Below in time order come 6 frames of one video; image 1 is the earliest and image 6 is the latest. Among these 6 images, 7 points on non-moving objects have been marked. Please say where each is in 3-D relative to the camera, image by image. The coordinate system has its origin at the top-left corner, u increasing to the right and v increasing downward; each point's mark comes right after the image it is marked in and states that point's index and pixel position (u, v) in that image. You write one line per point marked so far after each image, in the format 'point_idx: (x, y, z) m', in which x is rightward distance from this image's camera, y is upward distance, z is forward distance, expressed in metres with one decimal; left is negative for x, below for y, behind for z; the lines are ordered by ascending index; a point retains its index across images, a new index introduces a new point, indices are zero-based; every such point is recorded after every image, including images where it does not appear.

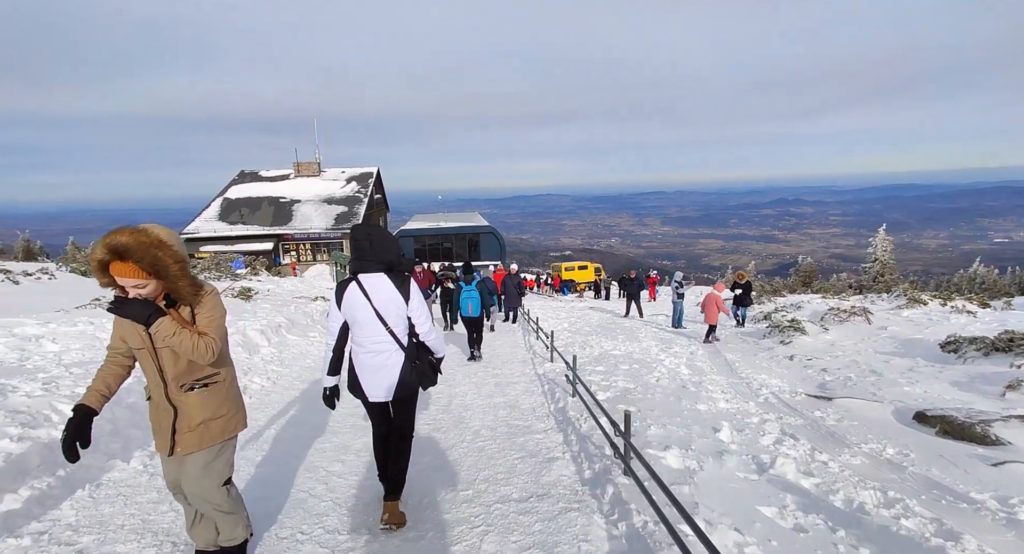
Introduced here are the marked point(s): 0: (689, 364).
0: (+3.5, -1.7, +10.9) m
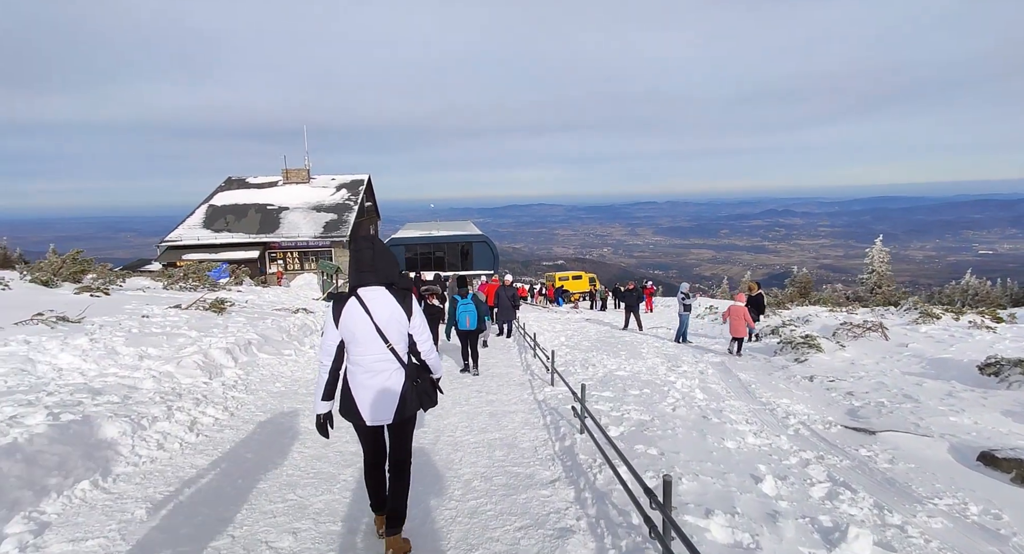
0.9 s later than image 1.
0: (+3.4, -2.0, +10.0) m
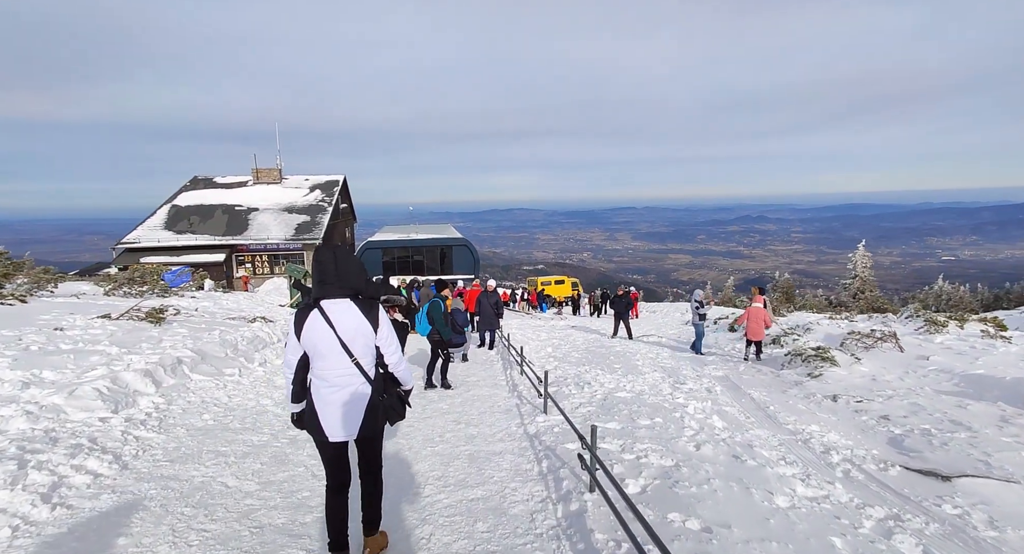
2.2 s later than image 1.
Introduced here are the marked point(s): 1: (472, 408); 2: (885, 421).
0: (+3.1, -2.1, +8.6) m
1: (-0.6, -1.9, +8.0) m
2: (+5.5, -2.1, +8.3) m
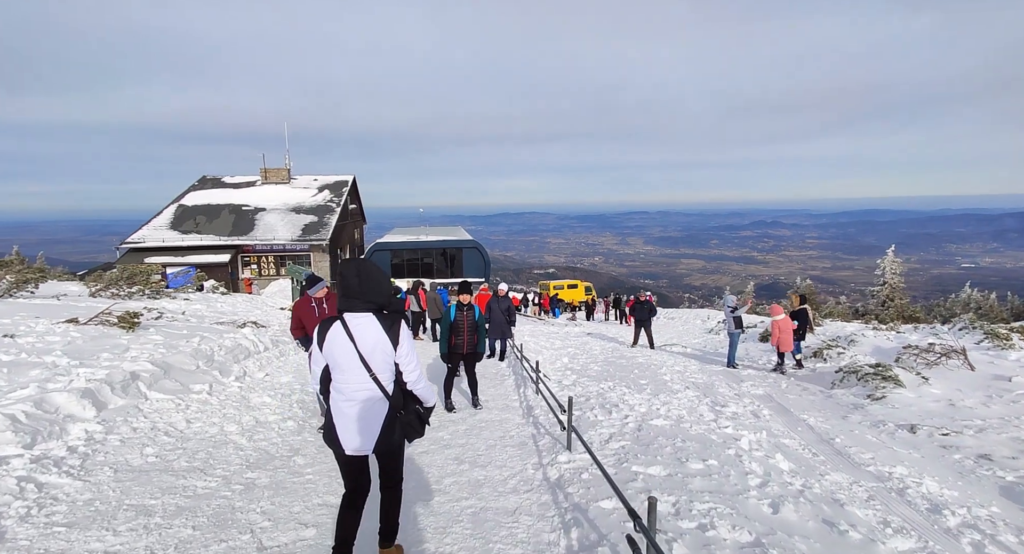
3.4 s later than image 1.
0: (+3.3, -2.1, +7.1) m
1: (-0.4, -1.9, +6.6) m
2: (+5.7, -2.2, +6.7) m
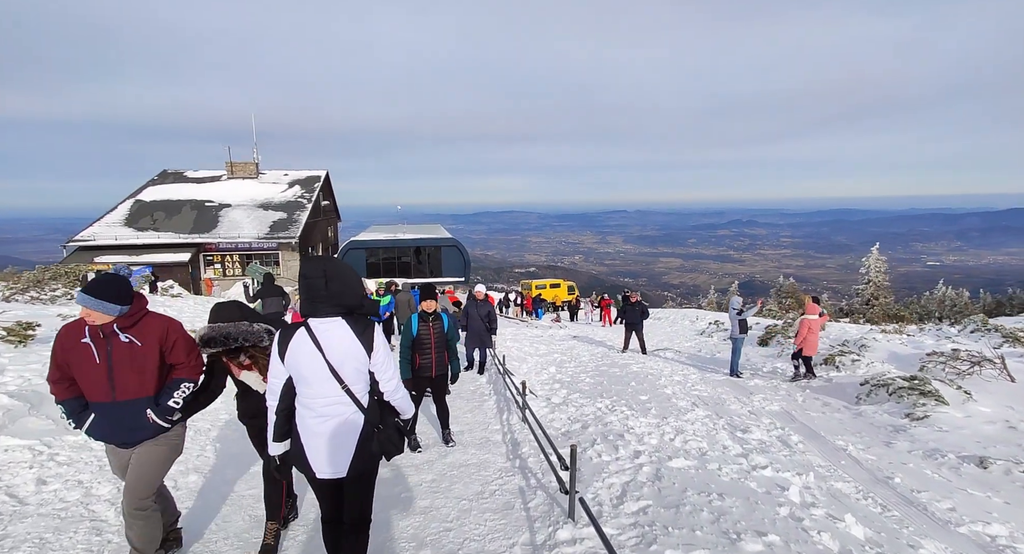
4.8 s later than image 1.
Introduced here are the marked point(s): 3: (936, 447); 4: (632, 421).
0: (+3.1, -2.1, +5.5) m
1: (-0.6, -1.9, +4.9) m
2: (+5.6, -2.2, +5.2) m
3: (+5.7, -2.3, +7.5) m
4: (+1.7, -2.0, +7.9) m
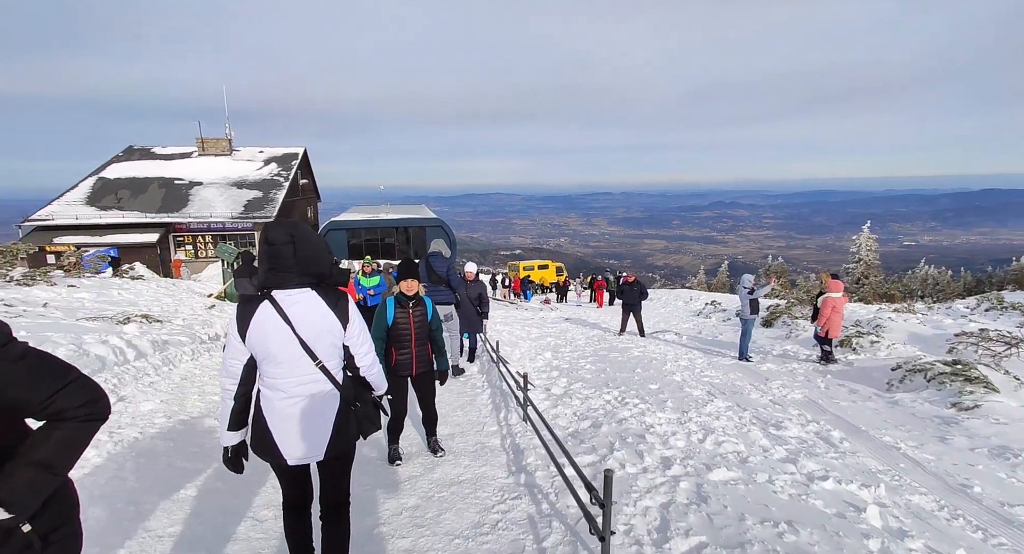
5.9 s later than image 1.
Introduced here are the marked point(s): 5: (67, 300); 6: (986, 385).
0: (+3.2, -1.9, +4.4) m
1: (-0.5, -1.7, +3.7) m
2: (+5.6, -2.0, +4.2) m
3: (+5.7, -1.9, +6.4) m
4: (+1.7, -1.7, +6.8) m
5: (-9.8, -0.5, +12.4) m
6: (+6.9, -1.5, +8.1) m
